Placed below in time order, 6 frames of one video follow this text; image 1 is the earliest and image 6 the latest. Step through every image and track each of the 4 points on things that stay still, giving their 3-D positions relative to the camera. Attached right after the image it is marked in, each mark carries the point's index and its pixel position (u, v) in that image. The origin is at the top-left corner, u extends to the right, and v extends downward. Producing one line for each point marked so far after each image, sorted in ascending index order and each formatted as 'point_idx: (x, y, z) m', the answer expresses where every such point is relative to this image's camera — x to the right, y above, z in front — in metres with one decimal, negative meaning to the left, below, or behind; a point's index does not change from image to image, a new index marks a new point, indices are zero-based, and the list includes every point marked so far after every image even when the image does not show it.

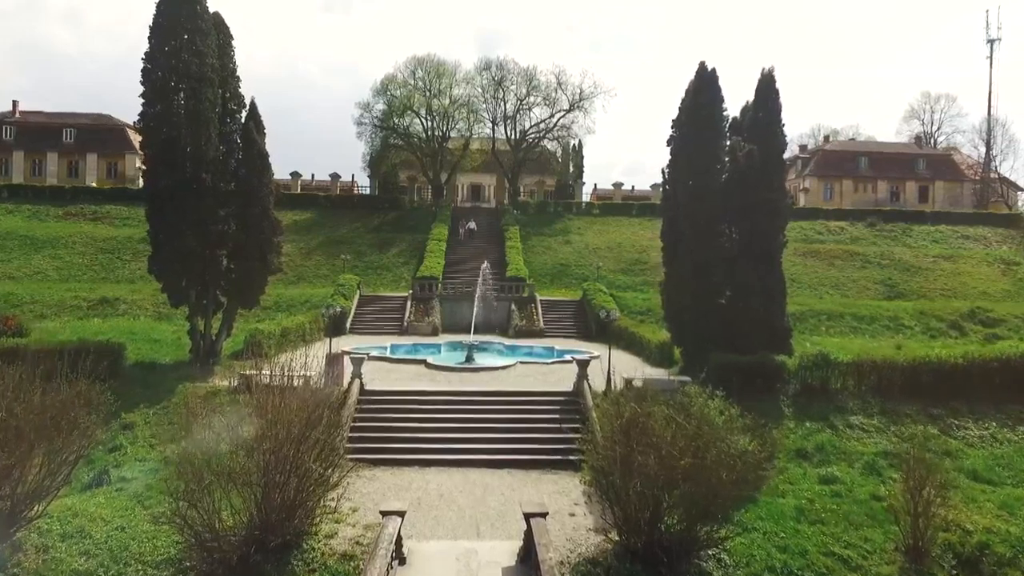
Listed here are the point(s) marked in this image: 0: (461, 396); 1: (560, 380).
0: (-1.1, -2.4, +17.2) m
1: (+1.2, -2.3, +19.2) m
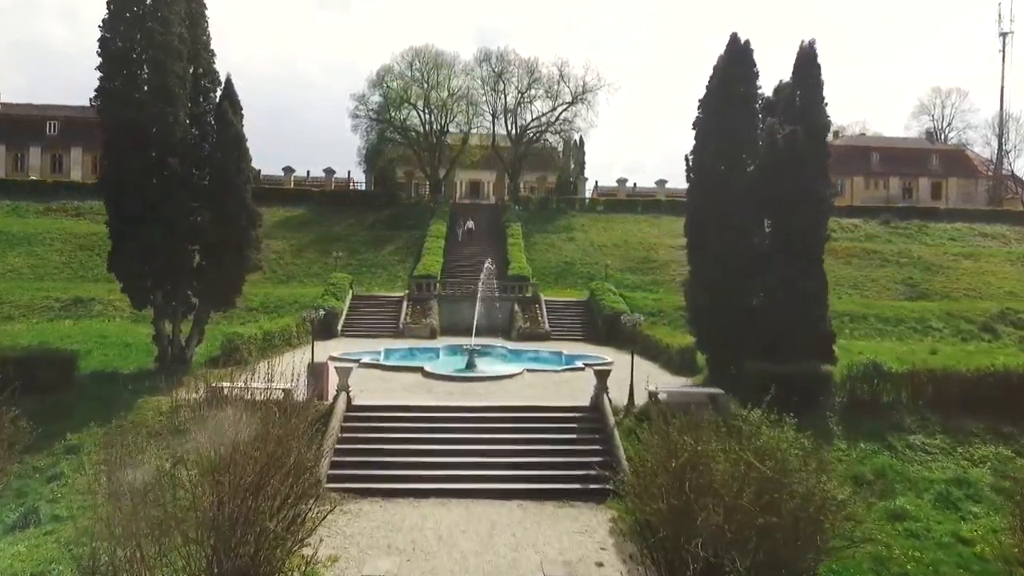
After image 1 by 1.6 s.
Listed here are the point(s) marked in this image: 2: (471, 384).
0: (-0.9, -2.4, +15.0) m
1: (+1.4, -2.3, +17.0) m
2: (-1.0, -2.3, +18.1) m
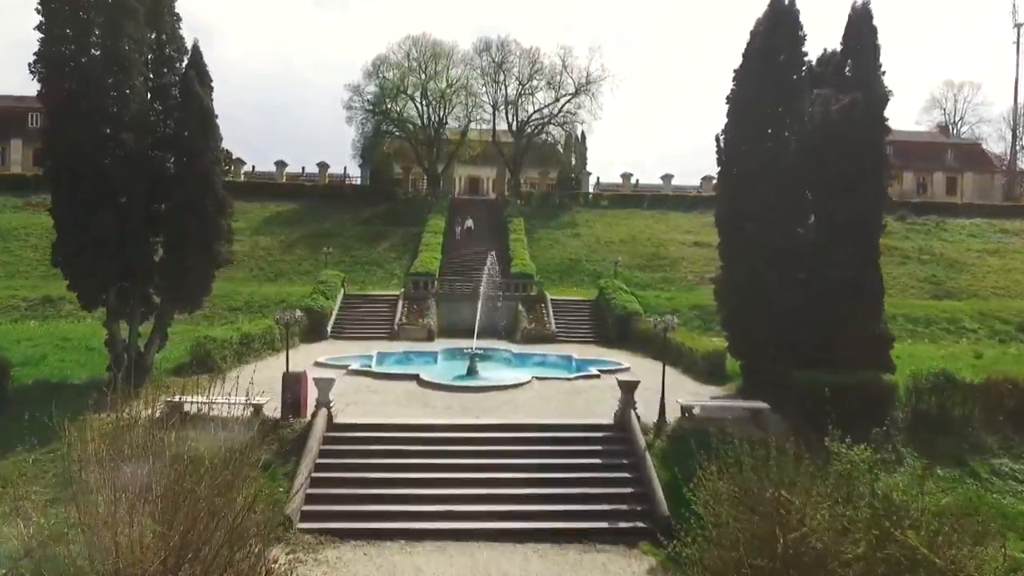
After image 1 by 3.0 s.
0: (-0.8, -2.4, +12.7) m
1: (+1.6, -2.3, +14.7) m
2: (-0.8, -2.2, +15.8) m
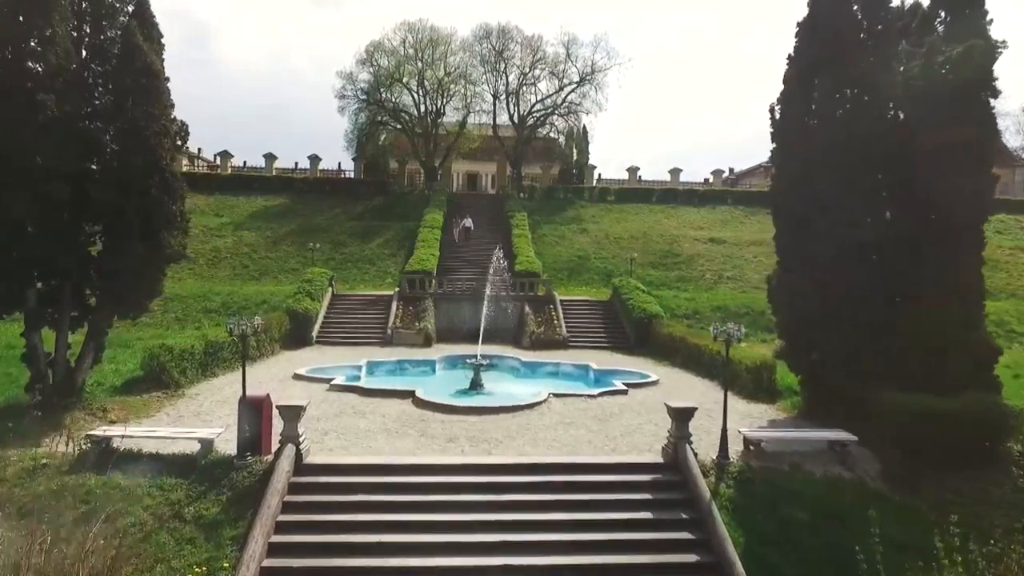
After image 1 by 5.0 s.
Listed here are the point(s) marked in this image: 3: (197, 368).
0: (-0.5, -2.4, +9.8) m
1: (+1.9, -2.3, +11.9) m
2: (-0.5, -2.2, +12.9) m
3: (-6.6, -1.7, +16.1) m
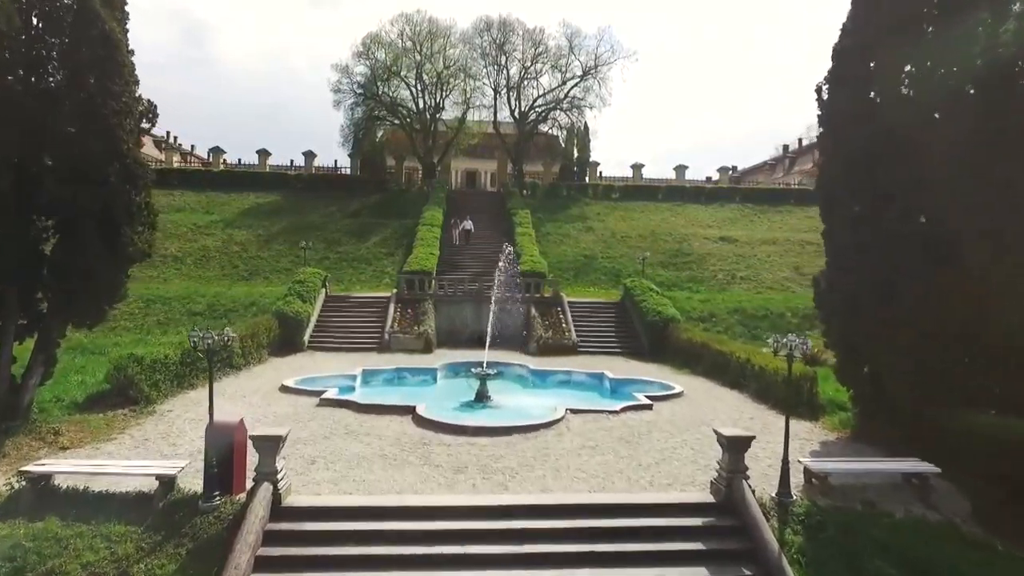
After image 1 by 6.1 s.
0: (-0.2, -2.4, +8.1) m
1: (+2.1, -2.3, +10.2) m
2: (-0.3, -2.3, +11.2) m
3: (-6.4, -1.7, +14.4) m
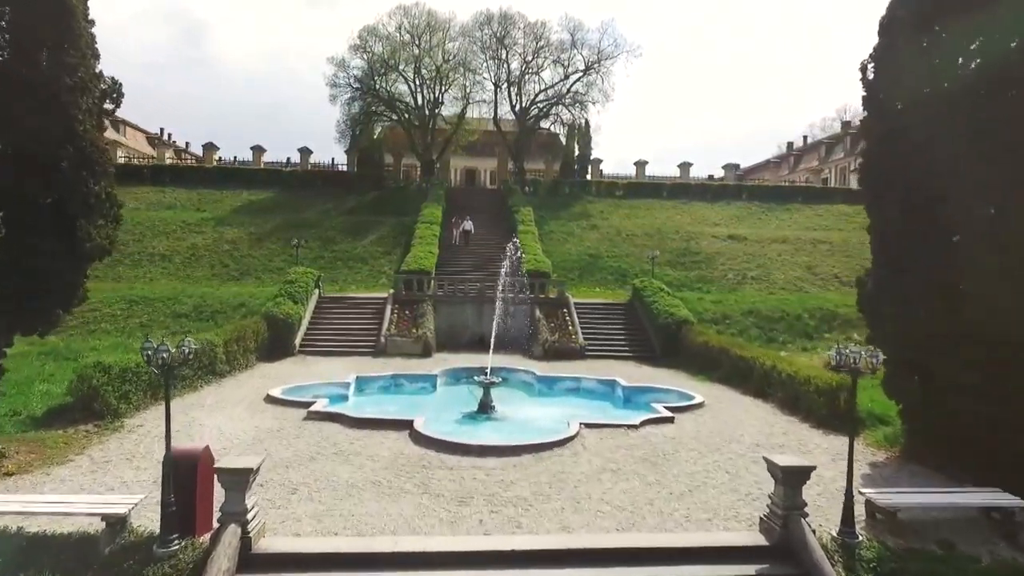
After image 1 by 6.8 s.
0: (-0.1, -2.4, +6.8) m
1: (+2.2, -2.4, +8.8) m
2: (-0.2, -2.3, +9.9) m
3: (-6.2, -1.7, +13.0) m
